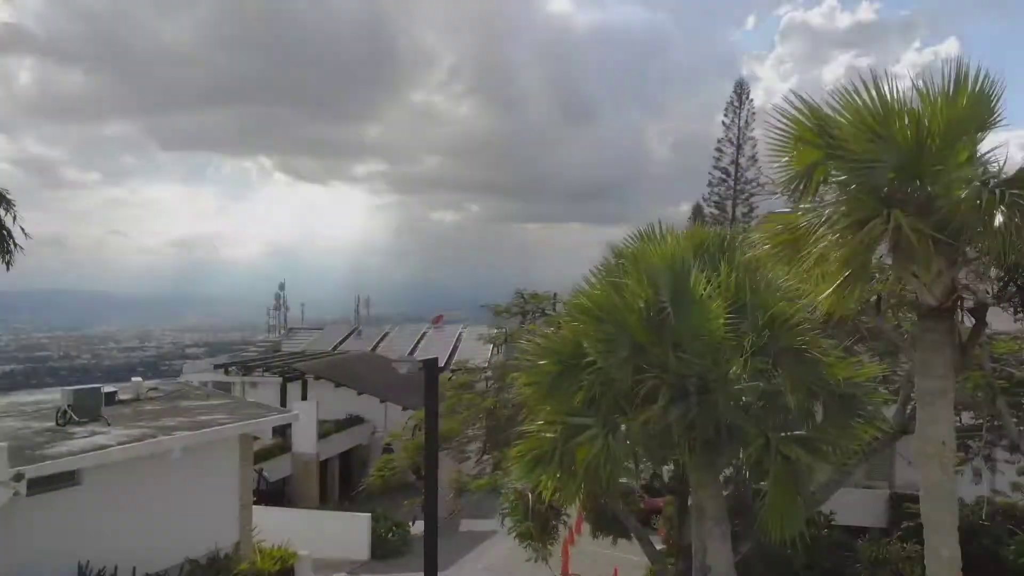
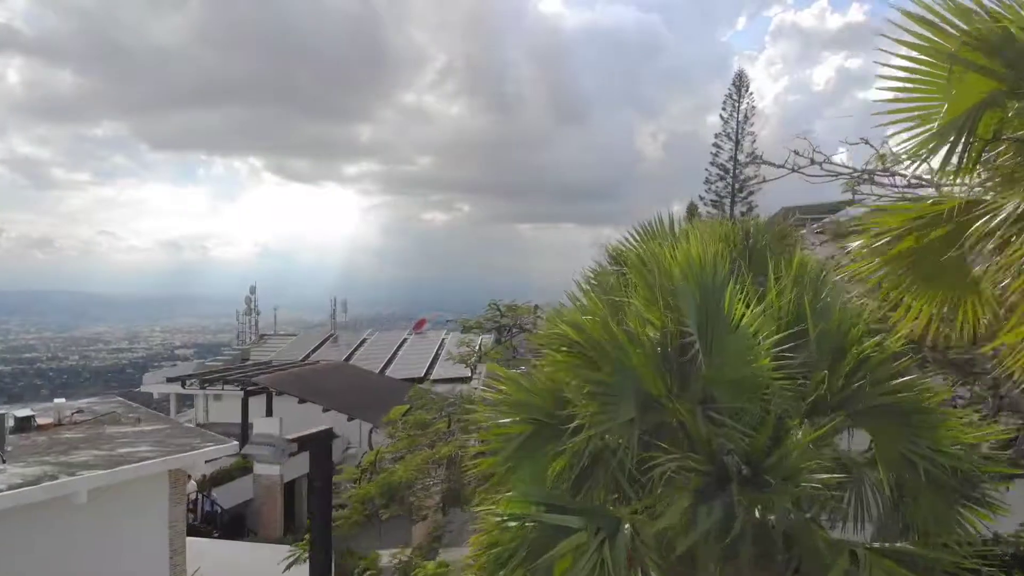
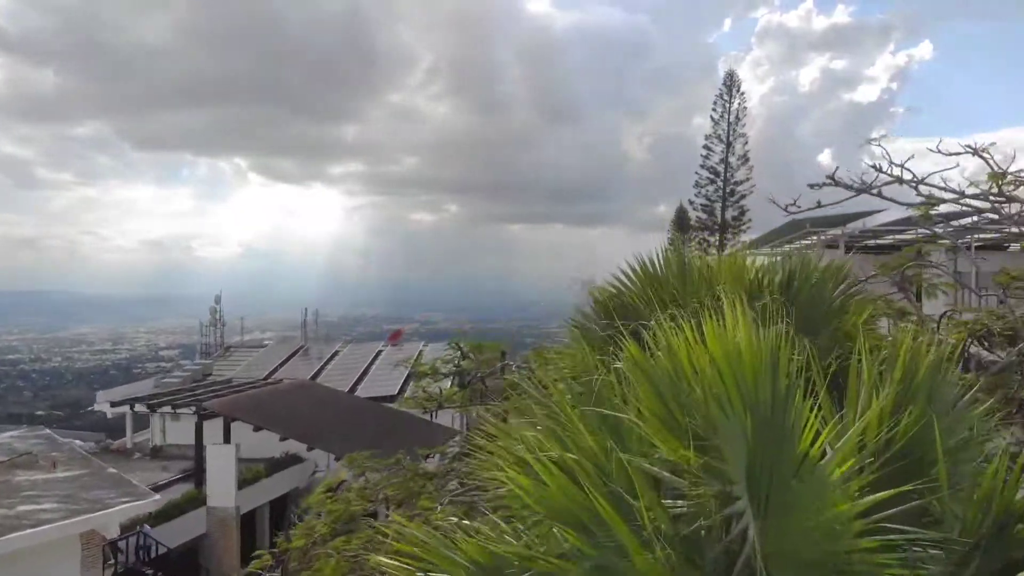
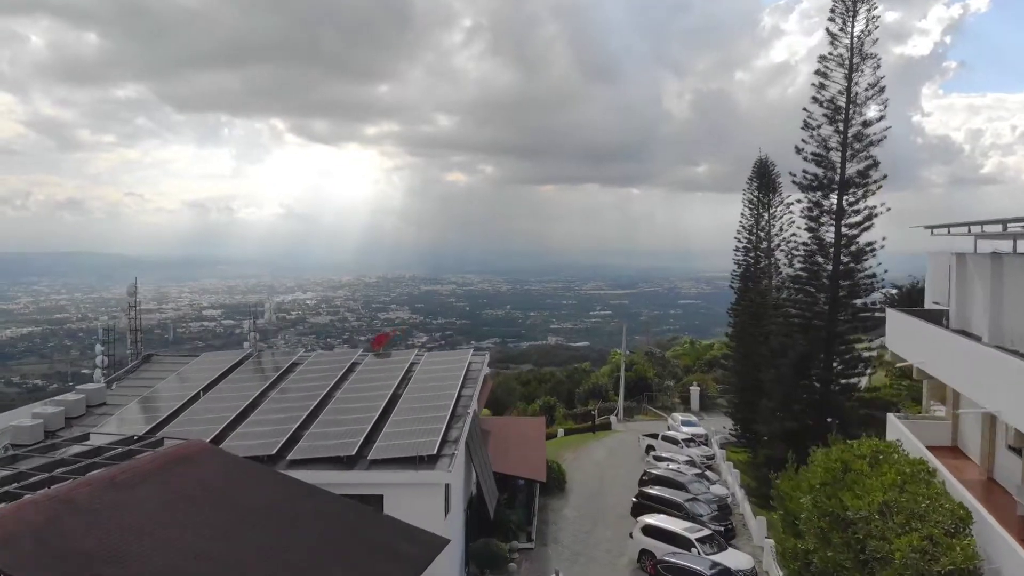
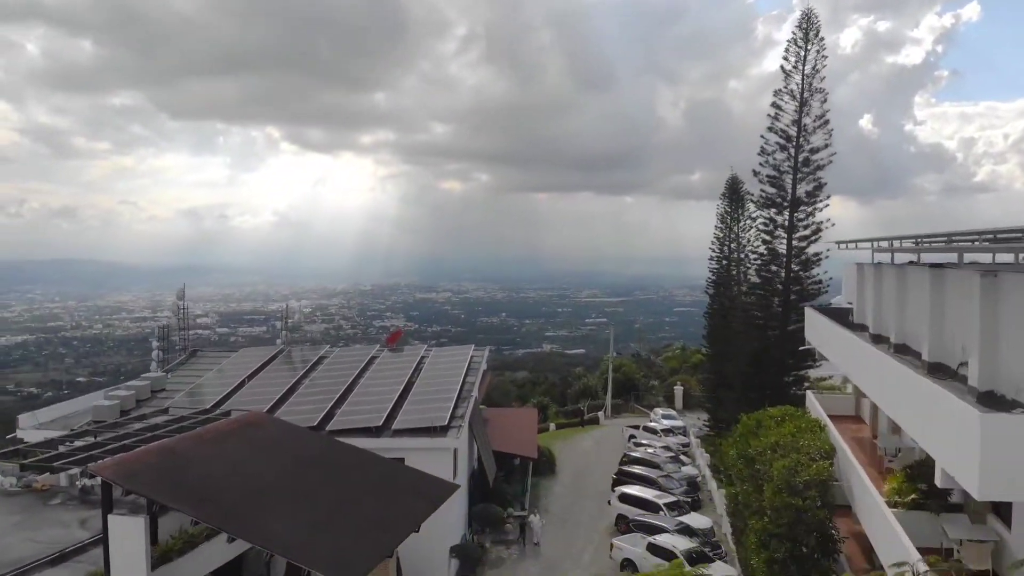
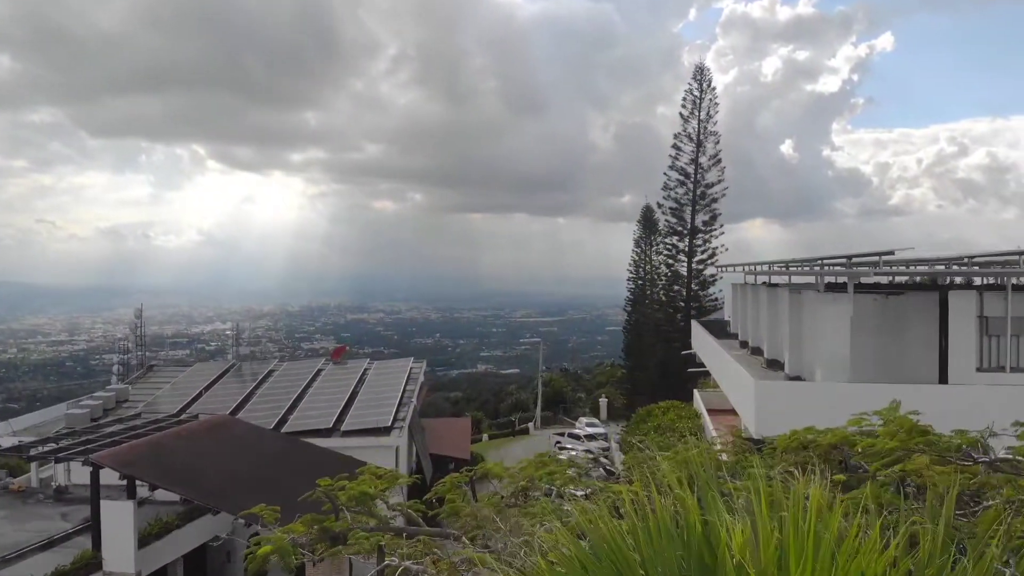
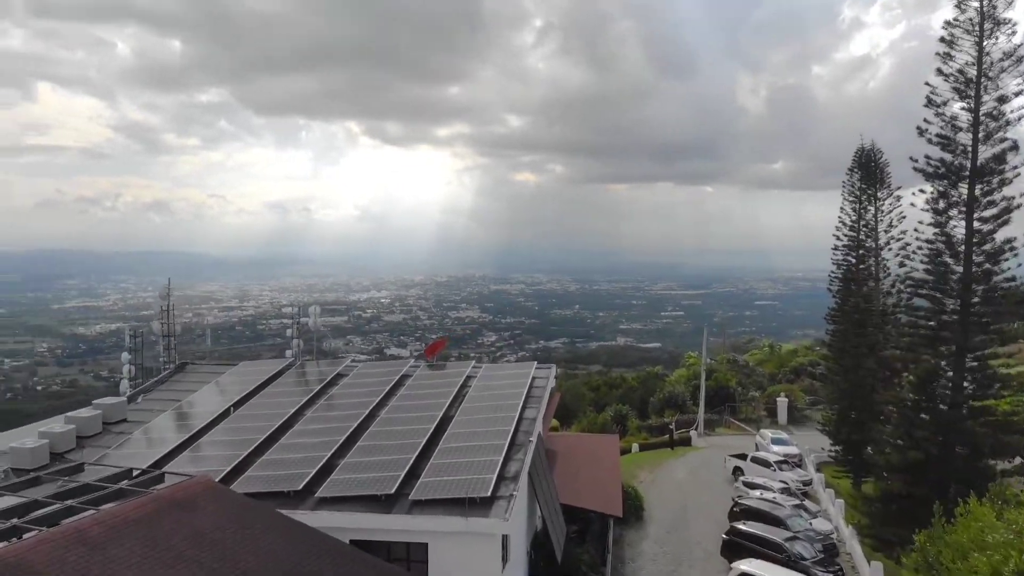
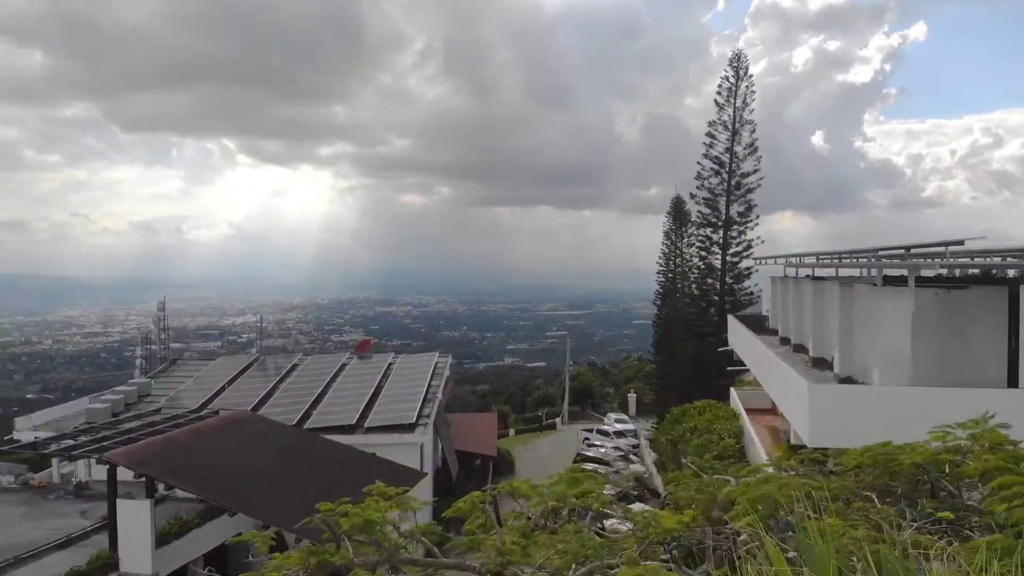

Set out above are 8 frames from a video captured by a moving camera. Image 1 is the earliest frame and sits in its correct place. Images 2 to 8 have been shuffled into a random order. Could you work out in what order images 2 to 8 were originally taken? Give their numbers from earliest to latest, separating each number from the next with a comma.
2, 3, 6, 8, 5, 4, 7
